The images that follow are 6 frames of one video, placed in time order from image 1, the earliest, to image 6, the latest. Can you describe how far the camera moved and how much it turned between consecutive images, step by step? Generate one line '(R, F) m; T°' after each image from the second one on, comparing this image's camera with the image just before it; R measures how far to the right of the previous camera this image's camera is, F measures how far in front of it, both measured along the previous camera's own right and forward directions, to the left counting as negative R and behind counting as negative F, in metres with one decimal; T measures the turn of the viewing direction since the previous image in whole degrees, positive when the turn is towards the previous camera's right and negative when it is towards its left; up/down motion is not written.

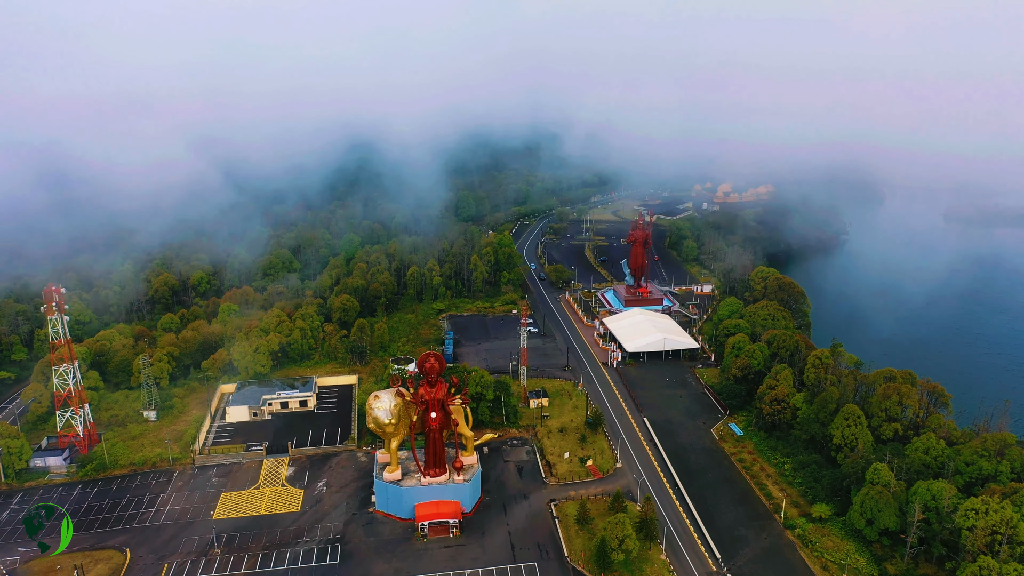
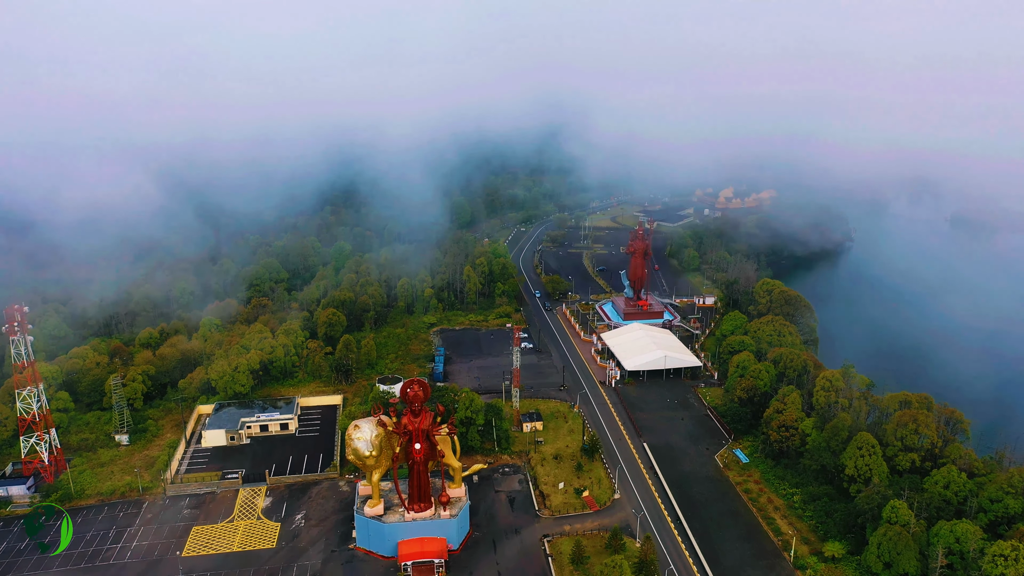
(+0.5, +2.1) m; 0°
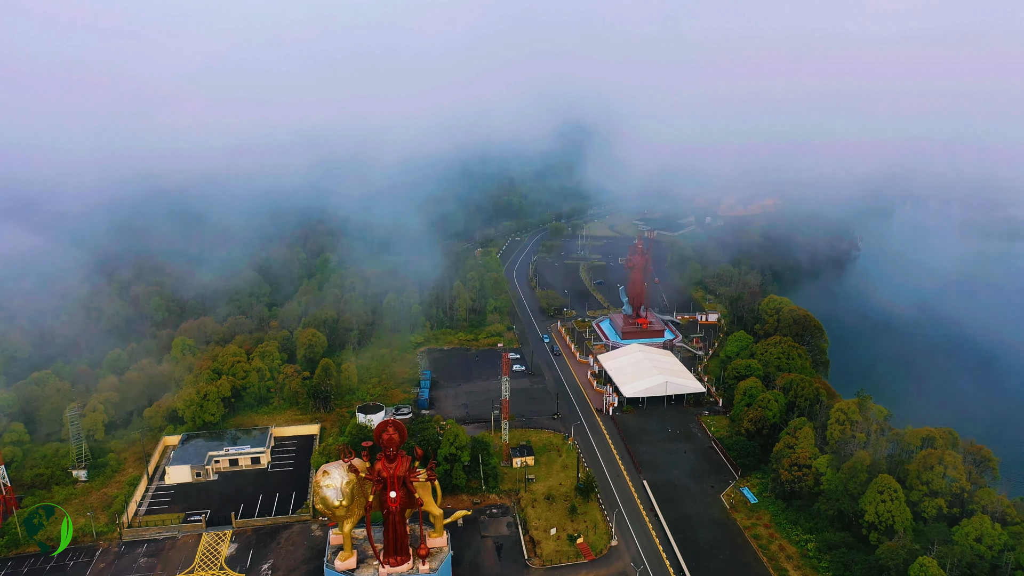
(+0.6, +2.7) m; 0°
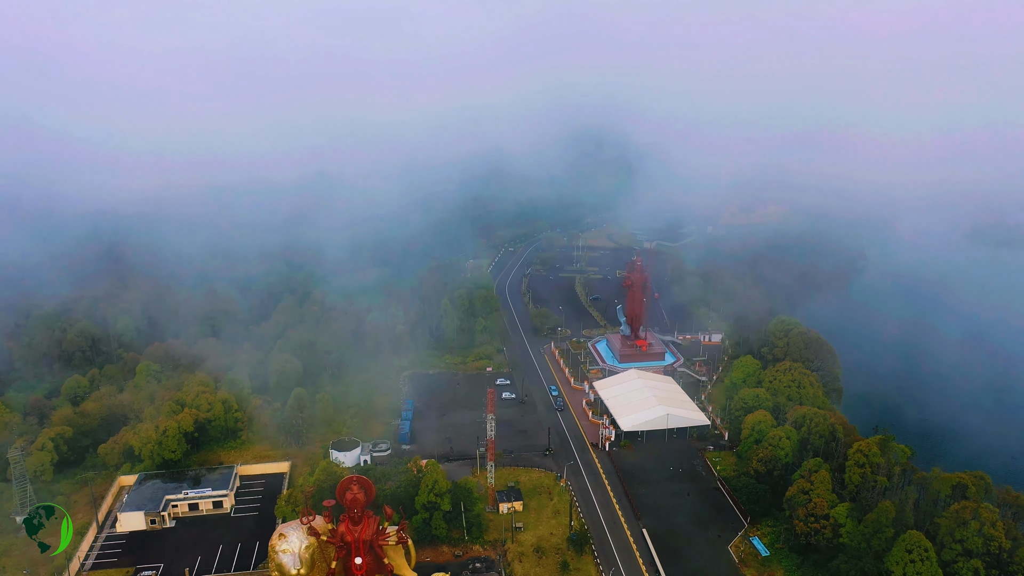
(+0.6, +3.0) m; 0°
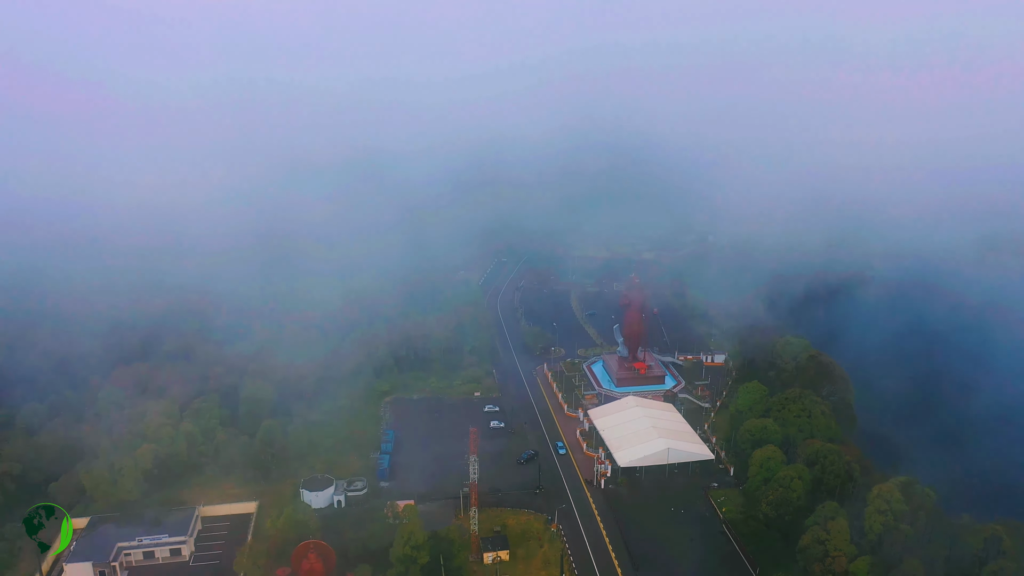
(+0.6, +2.7) m; 0°
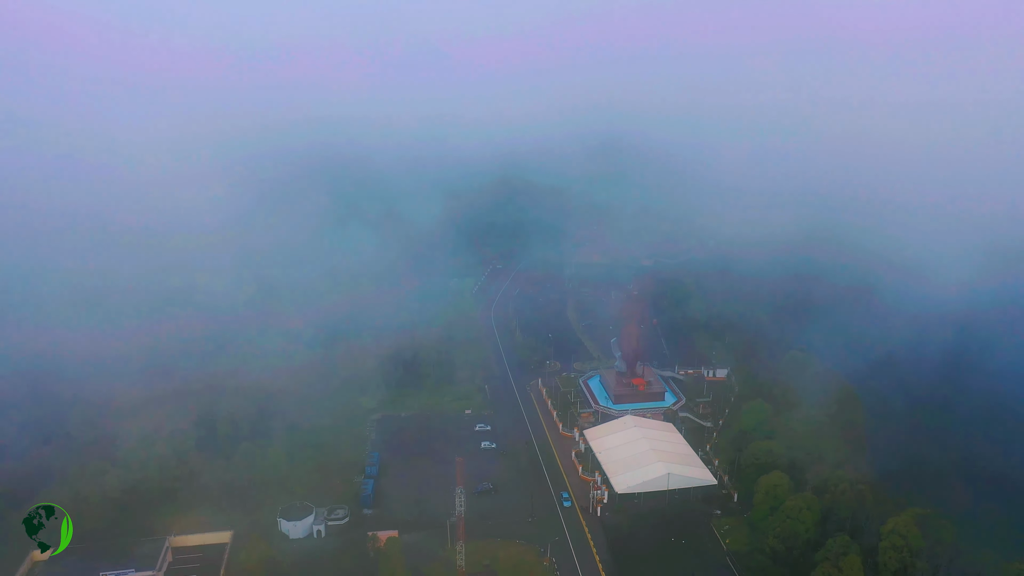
(+0.4, +1.8) m; 0°
